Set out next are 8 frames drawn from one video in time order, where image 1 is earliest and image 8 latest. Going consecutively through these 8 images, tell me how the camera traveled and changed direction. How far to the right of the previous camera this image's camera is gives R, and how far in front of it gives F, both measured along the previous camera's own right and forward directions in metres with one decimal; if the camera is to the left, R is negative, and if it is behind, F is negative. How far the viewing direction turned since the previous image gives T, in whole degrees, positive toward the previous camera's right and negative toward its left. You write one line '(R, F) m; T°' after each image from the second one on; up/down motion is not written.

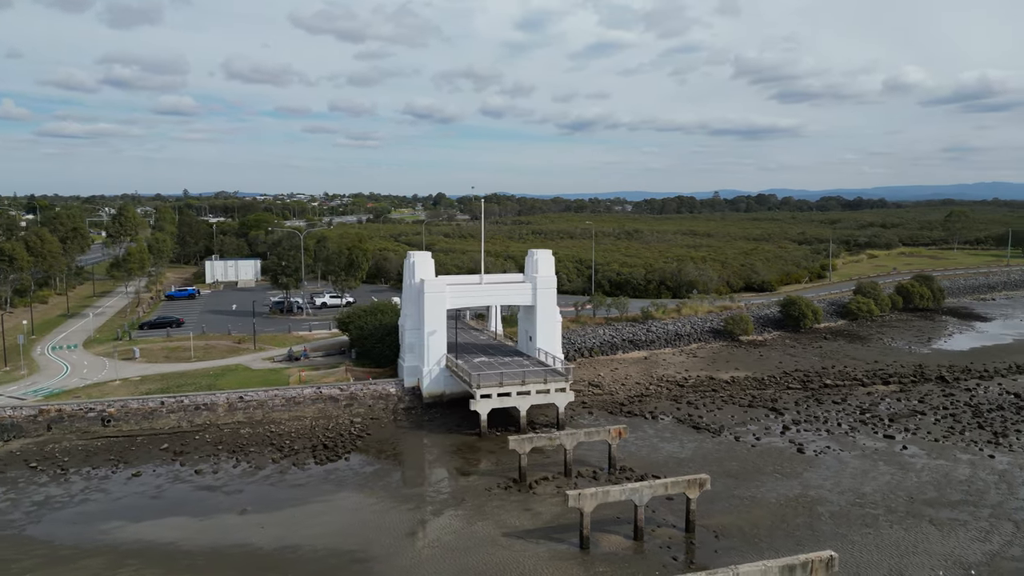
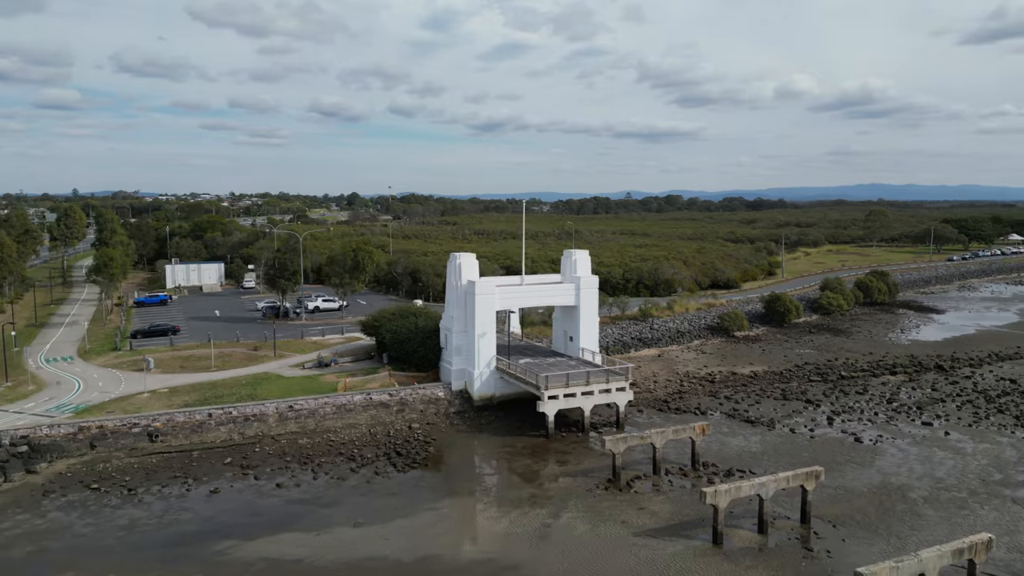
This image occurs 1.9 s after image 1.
(-5.9, +0.5) m; +6°
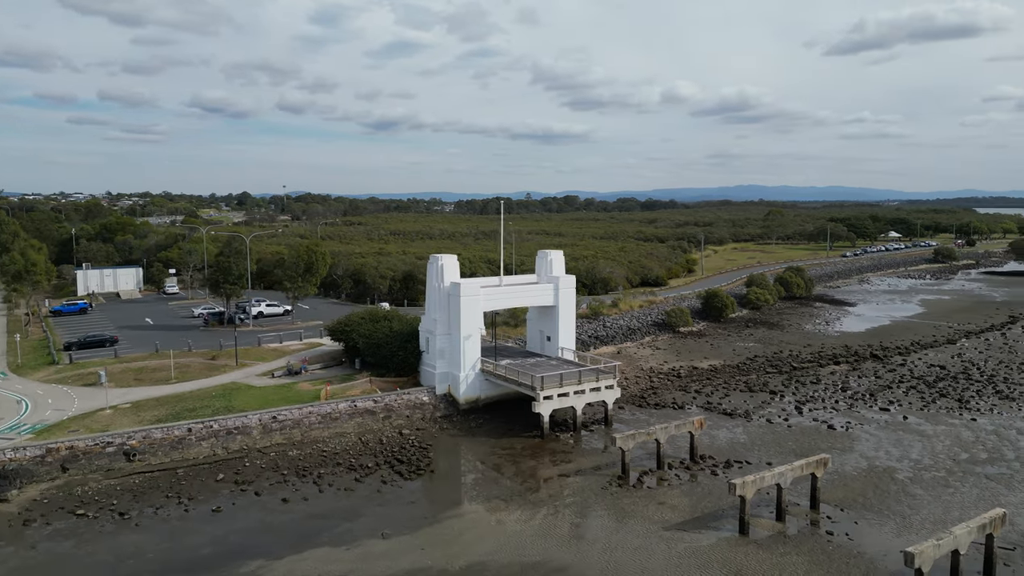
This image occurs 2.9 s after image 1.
(-3.6, +0.4) m; +8°
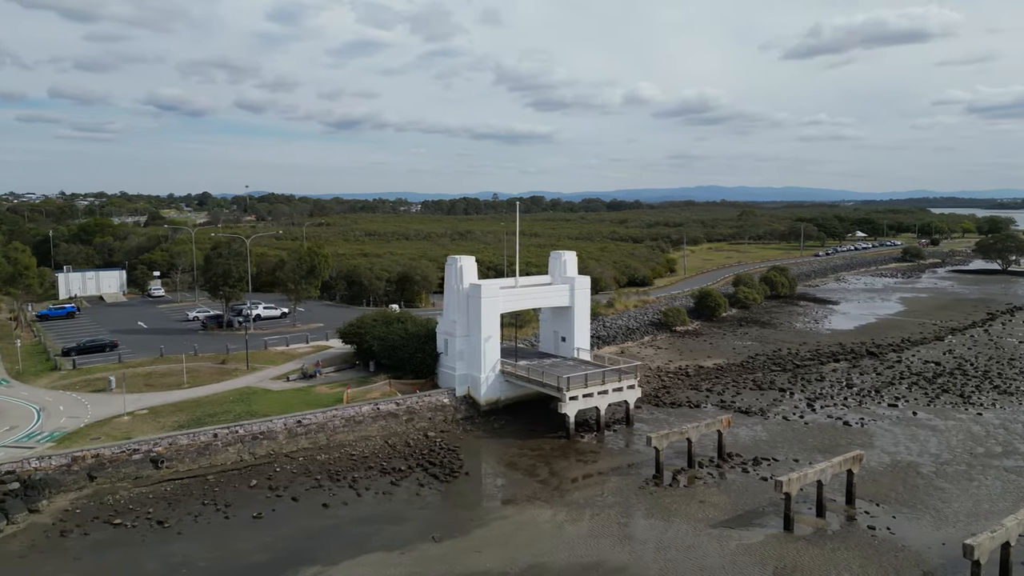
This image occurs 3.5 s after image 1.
(-2.3, 0.0) m; +3°
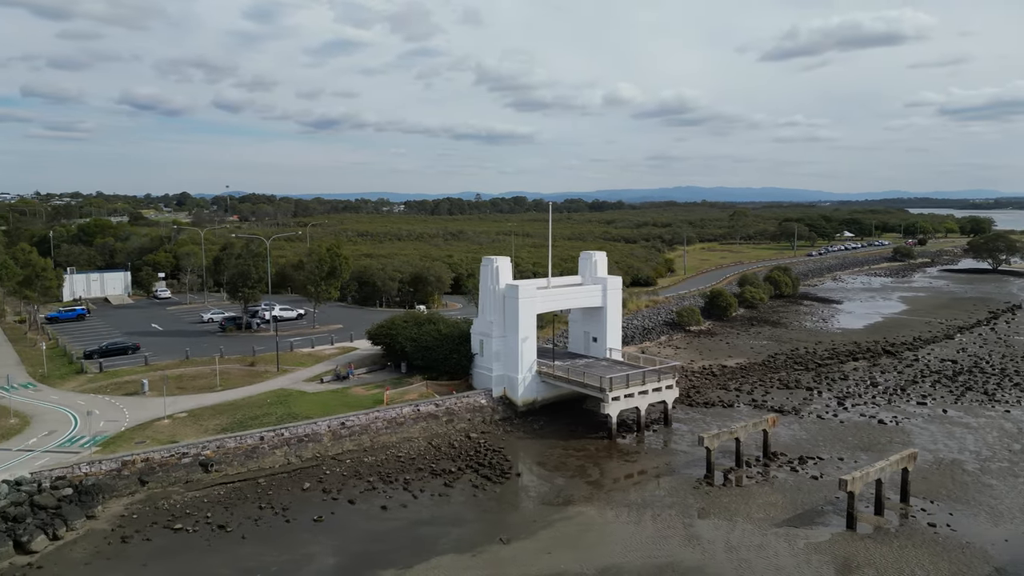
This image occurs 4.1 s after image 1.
(-2.4, +0.1) m; +1°
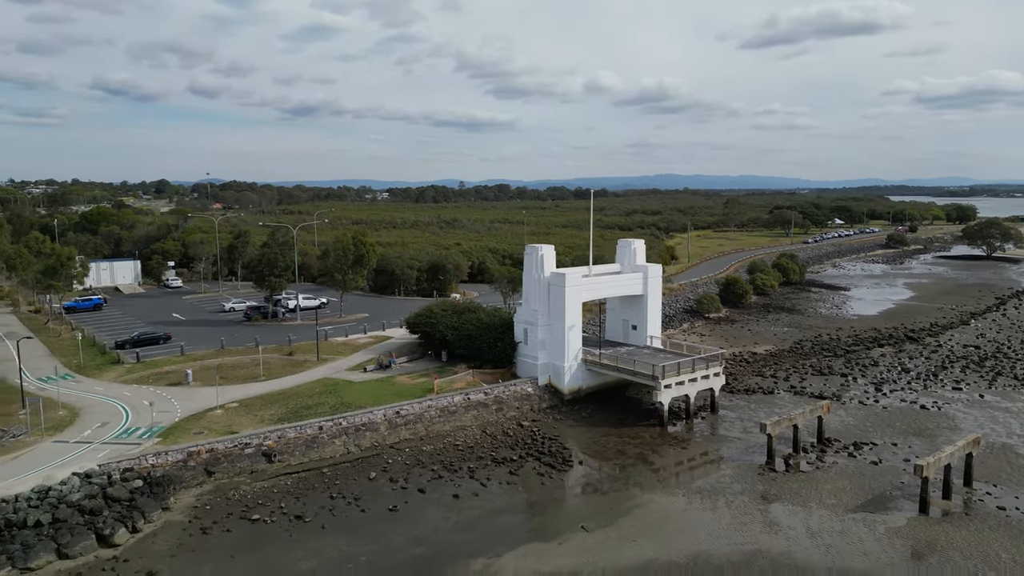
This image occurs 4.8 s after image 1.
(-2.7, +0.1) m; +1°
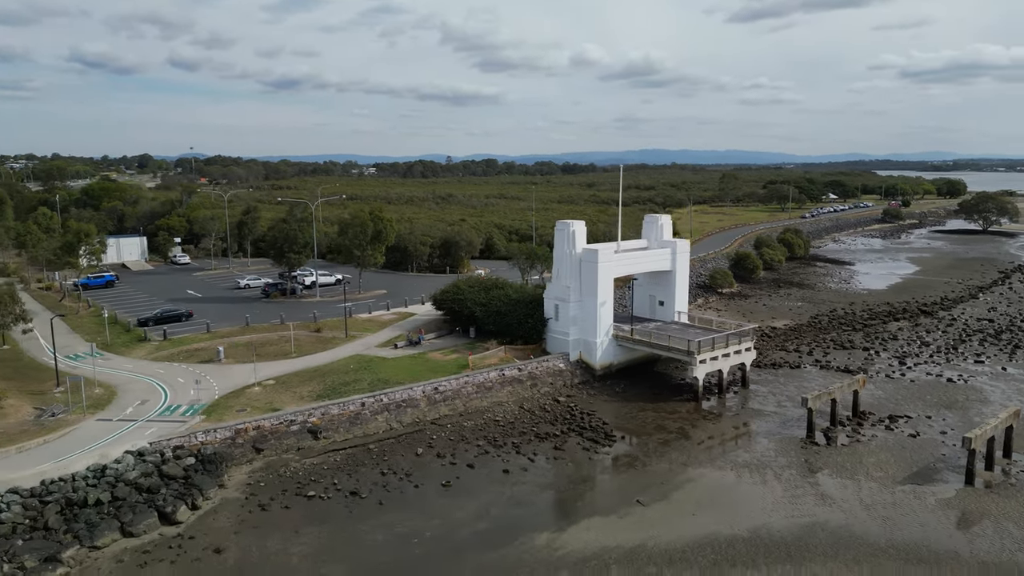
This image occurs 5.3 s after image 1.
(-1.9, +0.1) m; +1°
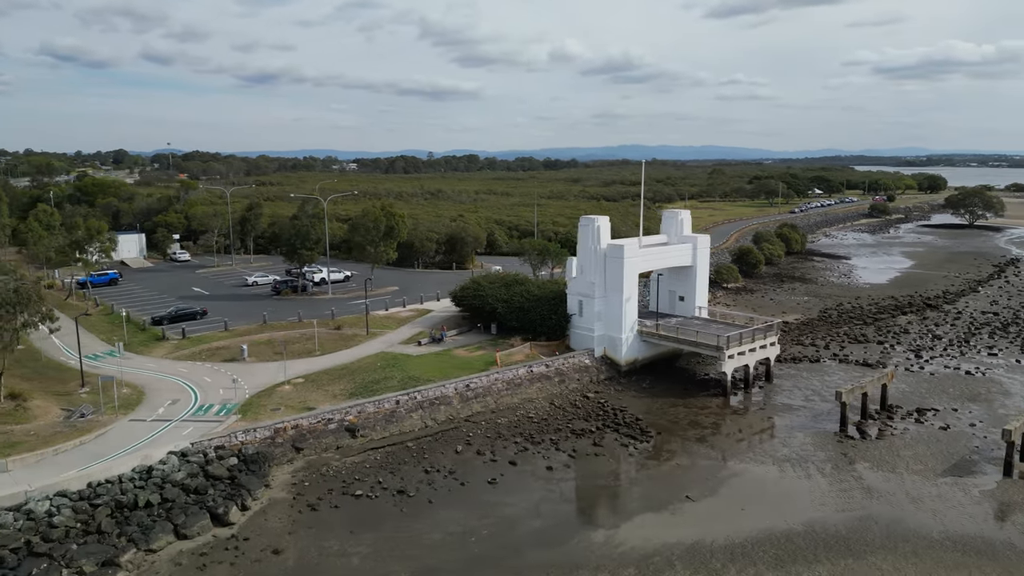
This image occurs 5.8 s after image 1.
(-1.9, +0.1) m; +1°
